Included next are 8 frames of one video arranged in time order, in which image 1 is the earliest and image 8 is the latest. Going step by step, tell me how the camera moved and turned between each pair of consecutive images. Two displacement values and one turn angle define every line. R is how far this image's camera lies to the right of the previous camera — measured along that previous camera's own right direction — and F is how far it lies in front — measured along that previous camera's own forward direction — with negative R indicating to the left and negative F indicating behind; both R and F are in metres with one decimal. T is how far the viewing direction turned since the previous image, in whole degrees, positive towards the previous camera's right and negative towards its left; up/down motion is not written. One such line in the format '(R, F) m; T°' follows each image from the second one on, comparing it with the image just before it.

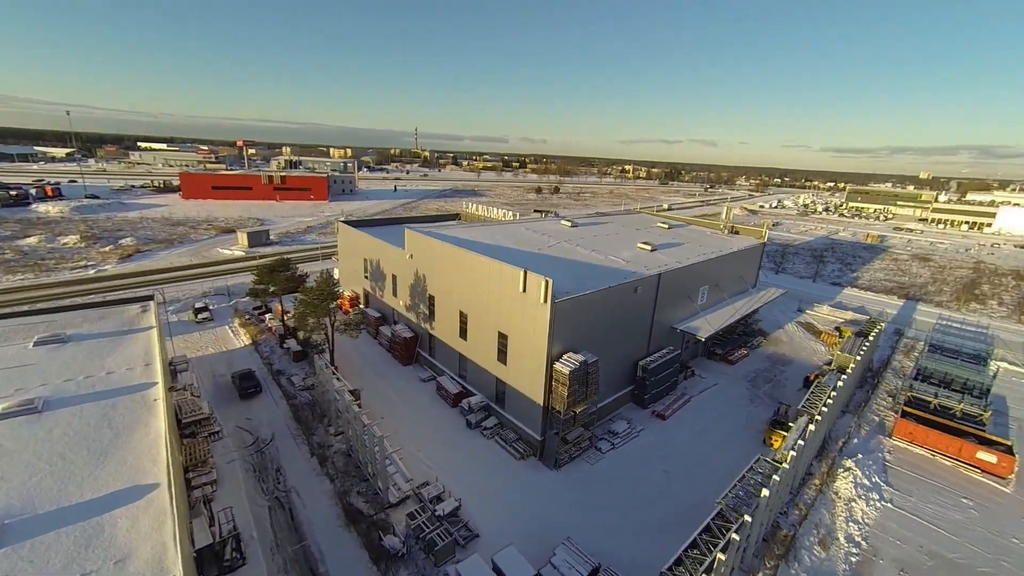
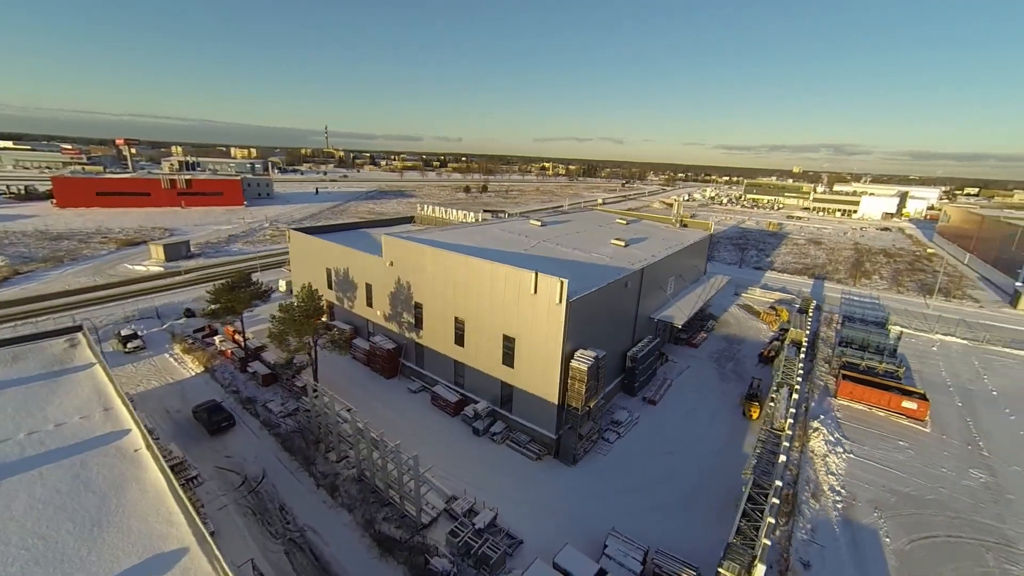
(-3.5, +0.3) m; +11°
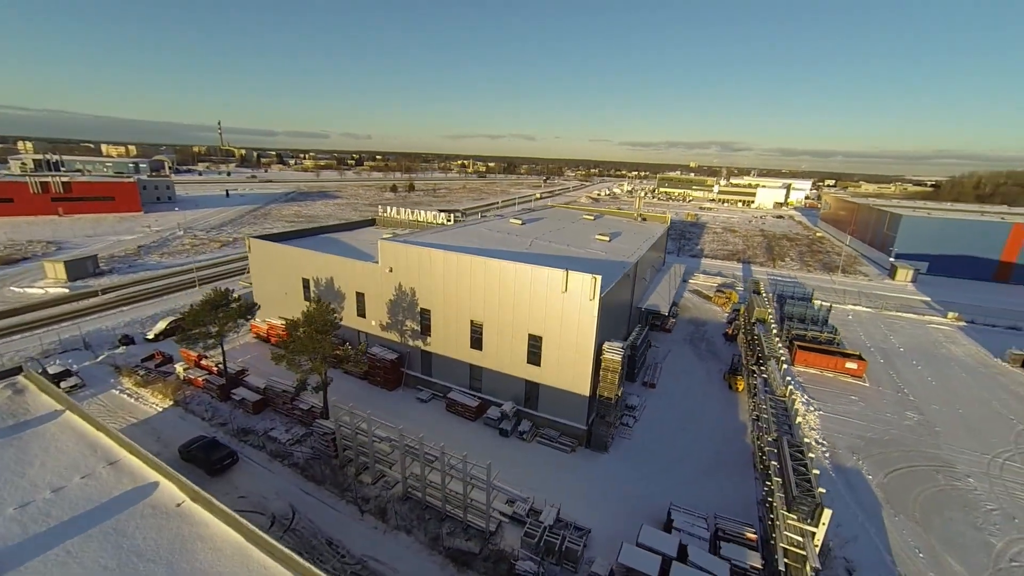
(-4.6, +0.3) m; +11°
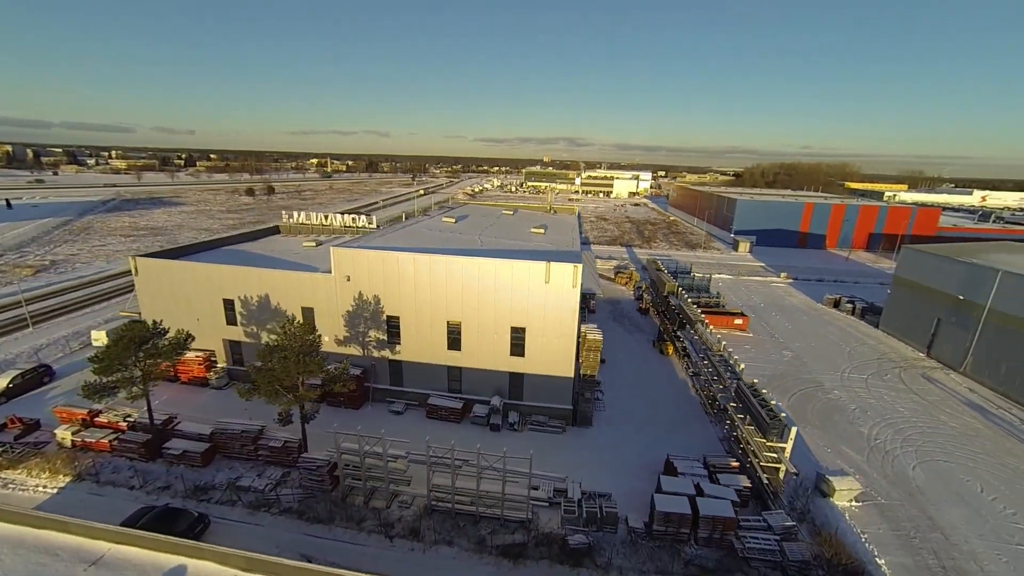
(-5.0, +0.4) m; +18°
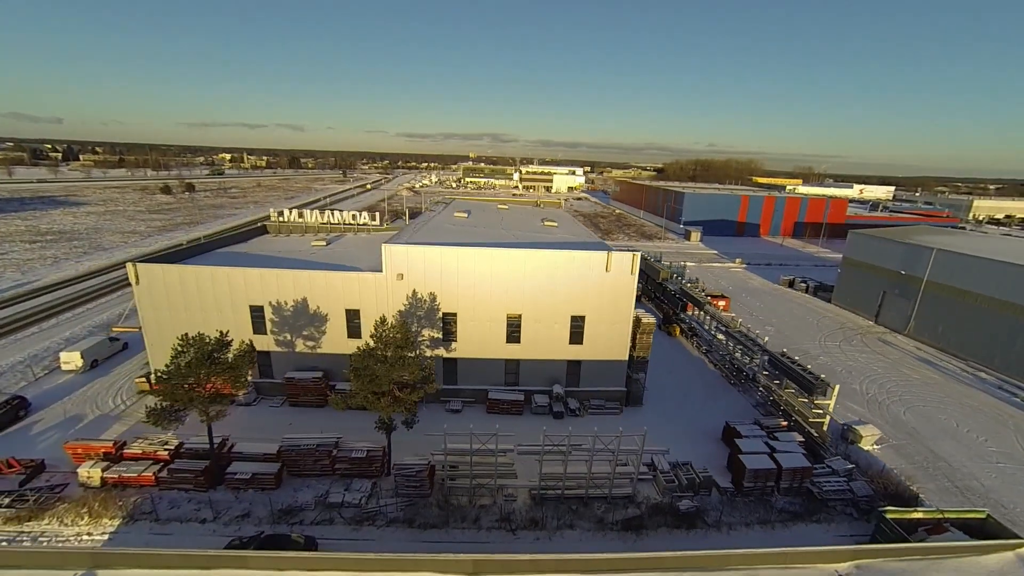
(-6.2, +0.3) m; +10°
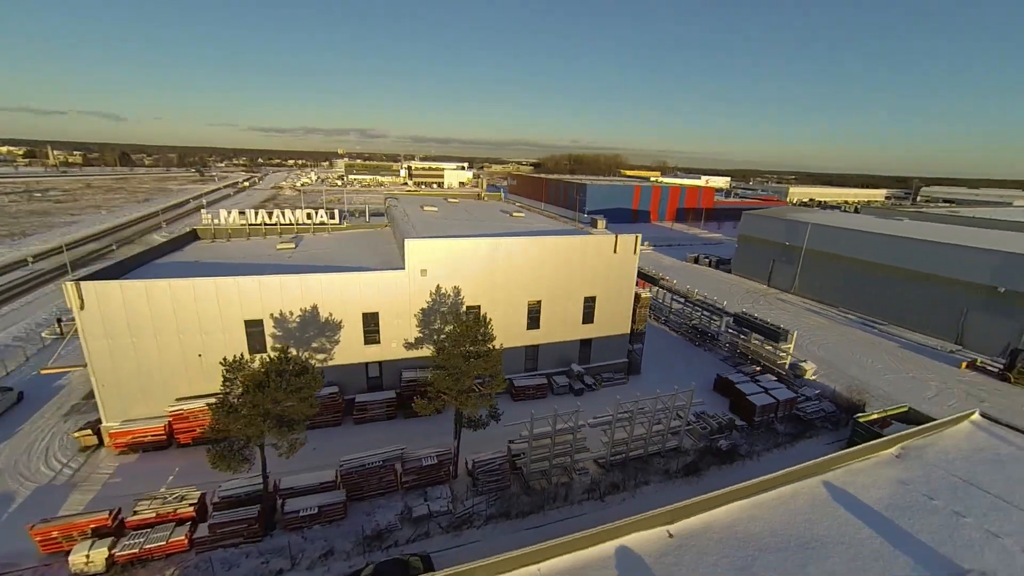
(-6.5, +0.6) m; +16°
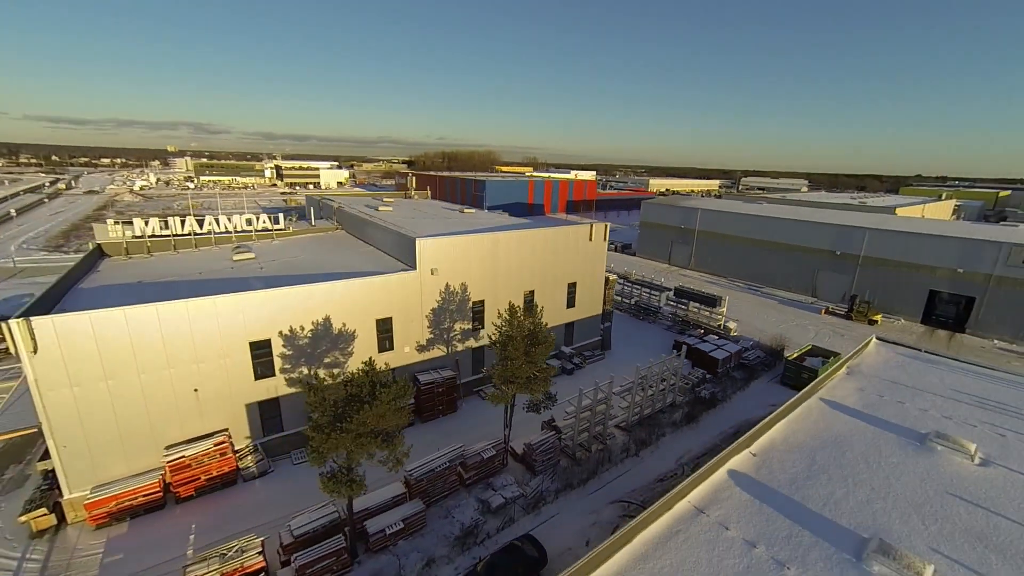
(-5.8, +0.1) m; +17°
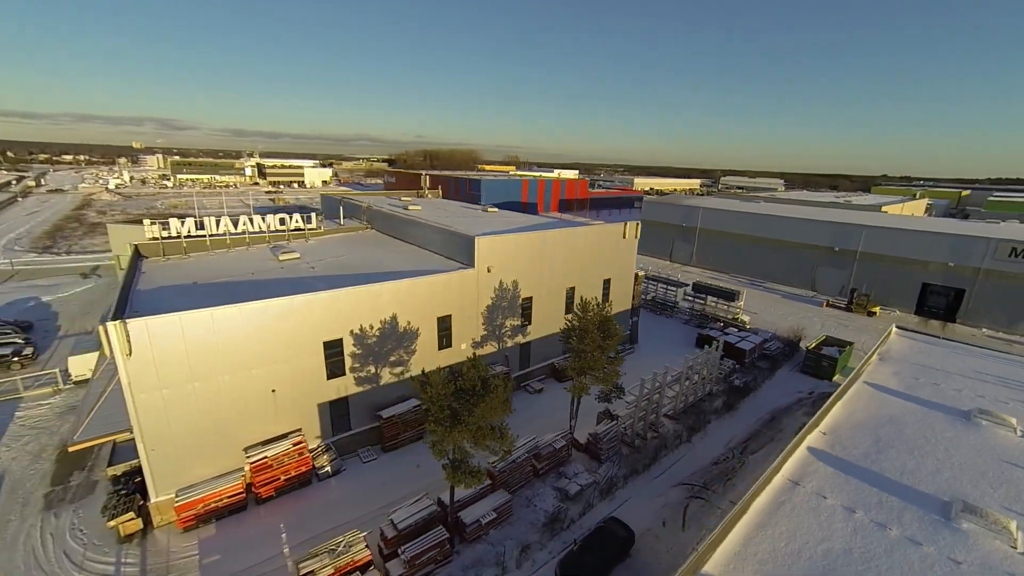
(-3.3, -0.4) m; +3°
